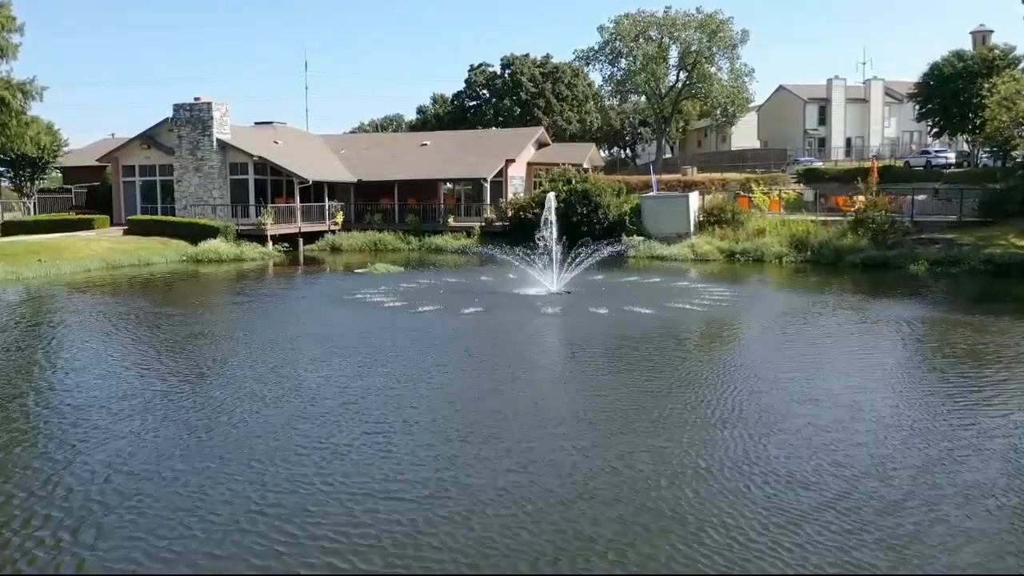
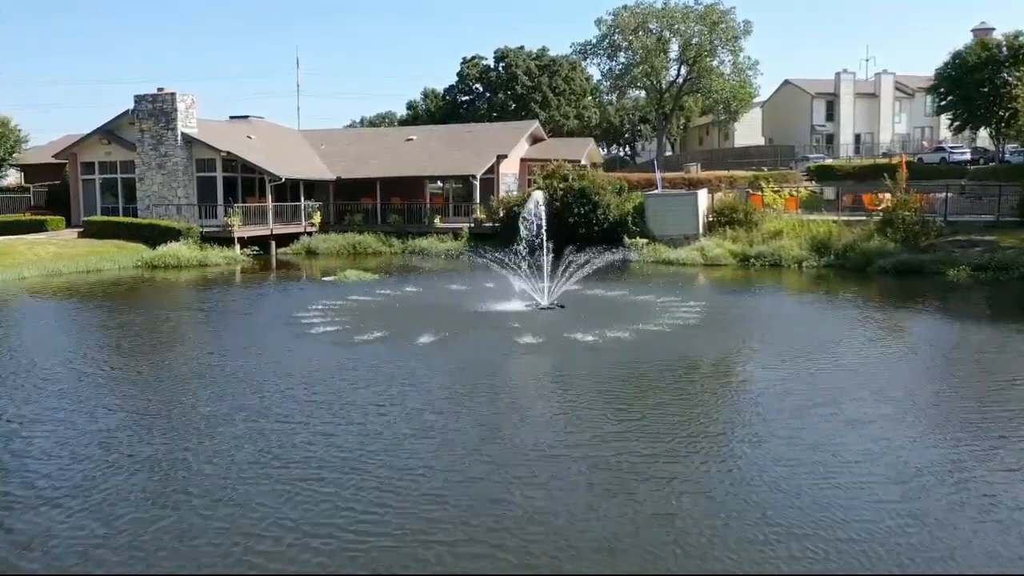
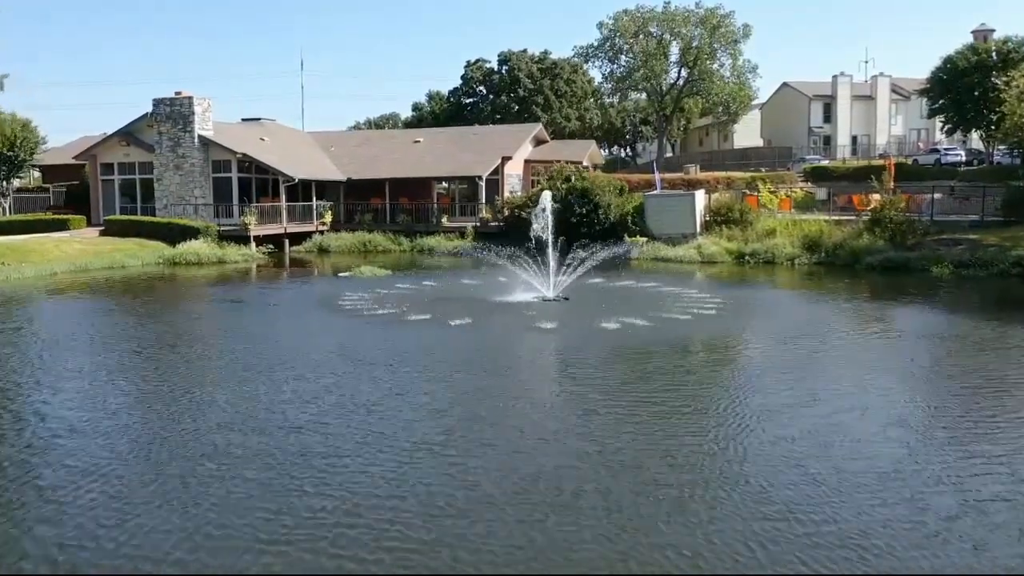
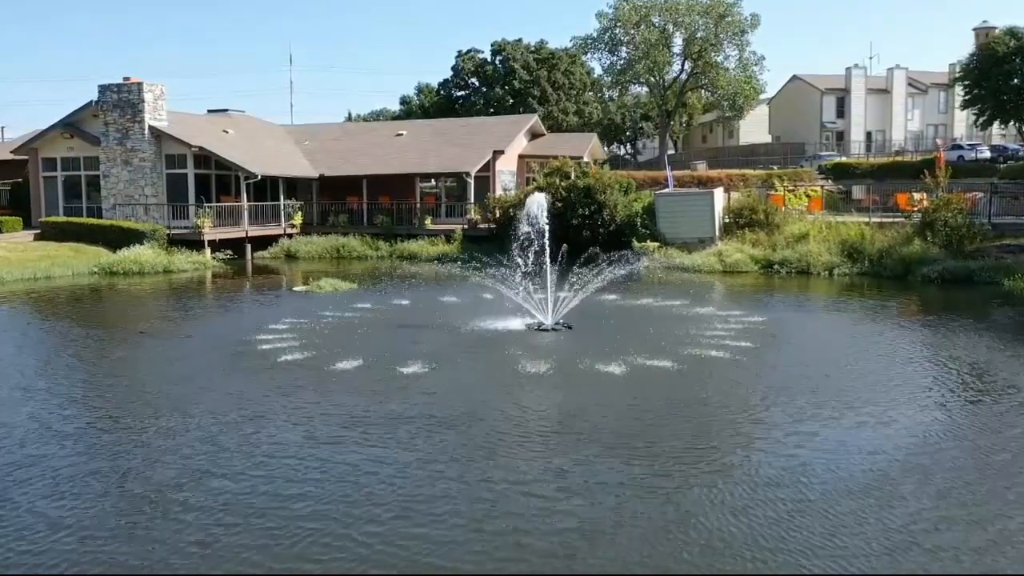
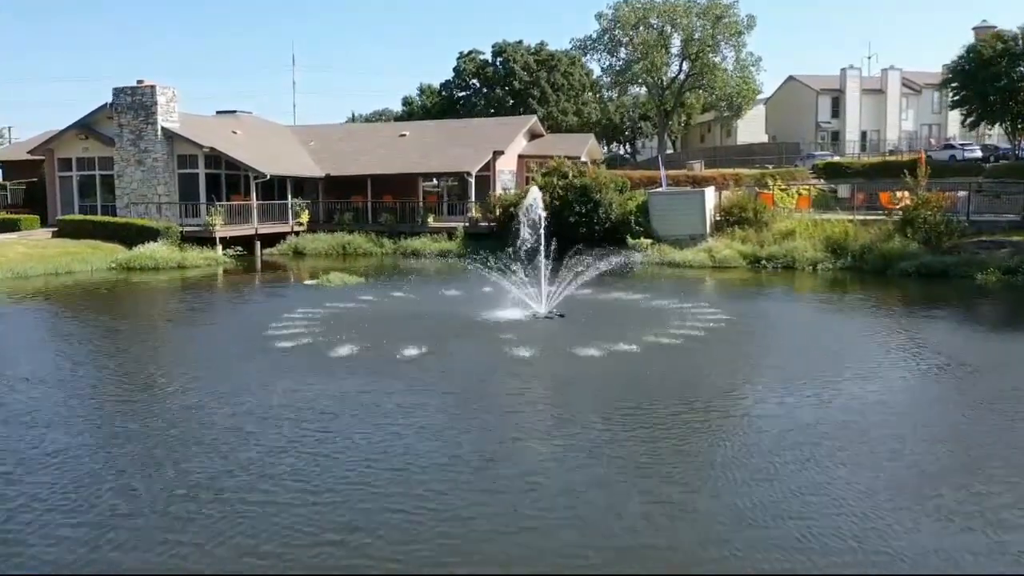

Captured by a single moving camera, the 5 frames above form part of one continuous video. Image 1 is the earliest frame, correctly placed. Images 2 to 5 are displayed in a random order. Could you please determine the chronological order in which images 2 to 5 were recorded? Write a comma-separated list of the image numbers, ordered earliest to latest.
3, 2, 5, 4
